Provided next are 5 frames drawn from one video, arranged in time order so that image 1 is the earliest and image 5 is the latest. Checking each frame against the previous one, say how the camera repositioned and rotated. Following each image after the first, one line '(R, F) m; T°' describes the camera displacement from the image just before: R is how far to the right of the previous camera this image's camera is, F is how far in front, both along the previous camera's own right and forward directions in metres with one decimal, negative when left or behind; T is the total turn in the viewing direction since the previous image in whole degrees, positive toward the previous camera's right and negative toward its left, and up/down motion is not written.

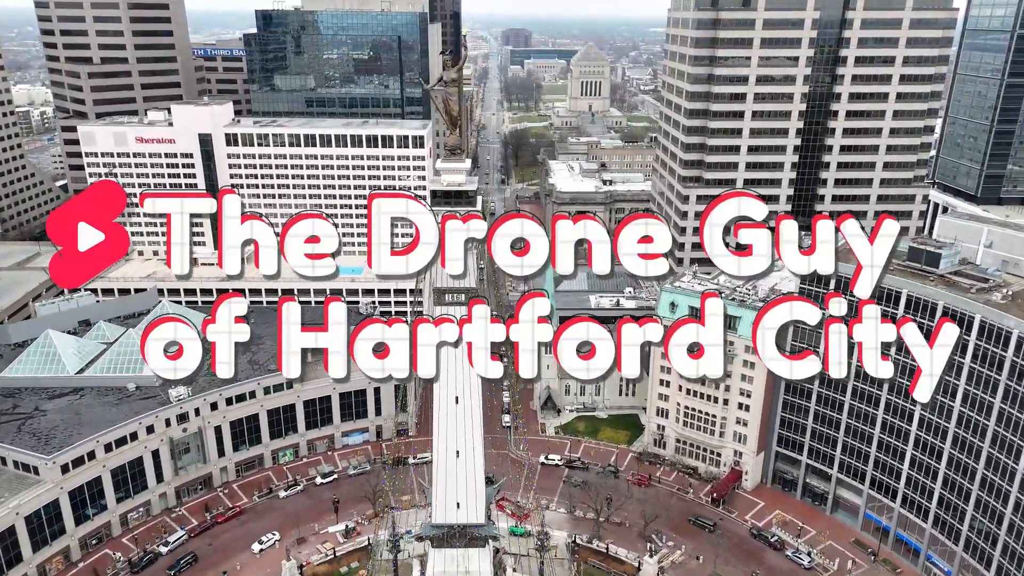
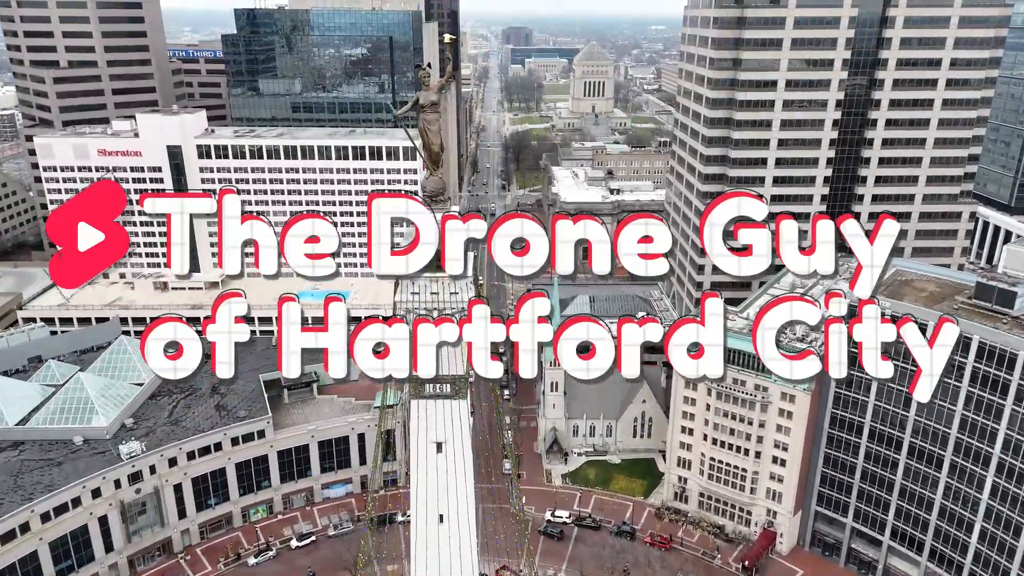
(0.0, +10.5) m; 0°
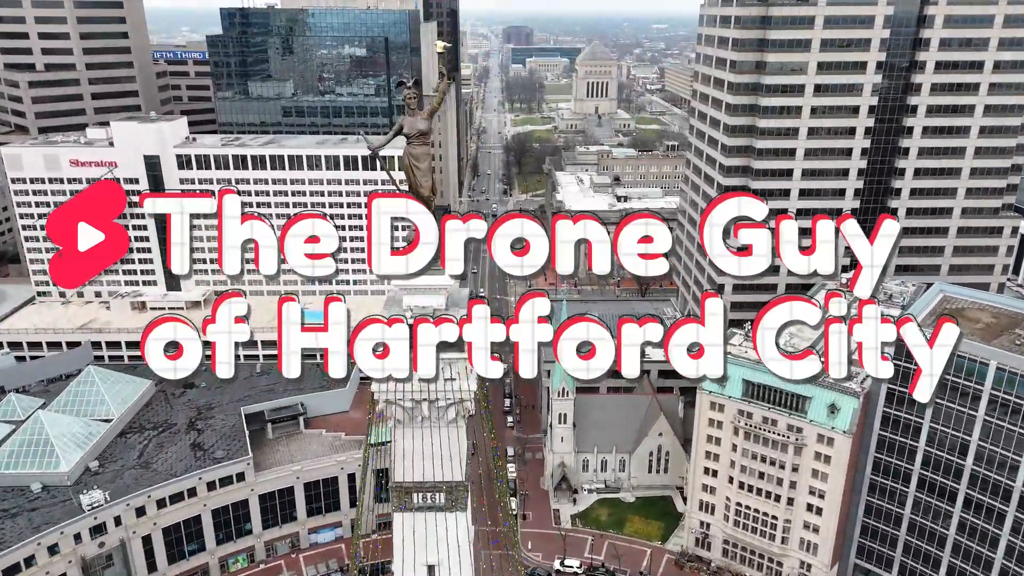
(-0.3, +7.3) m; 0°
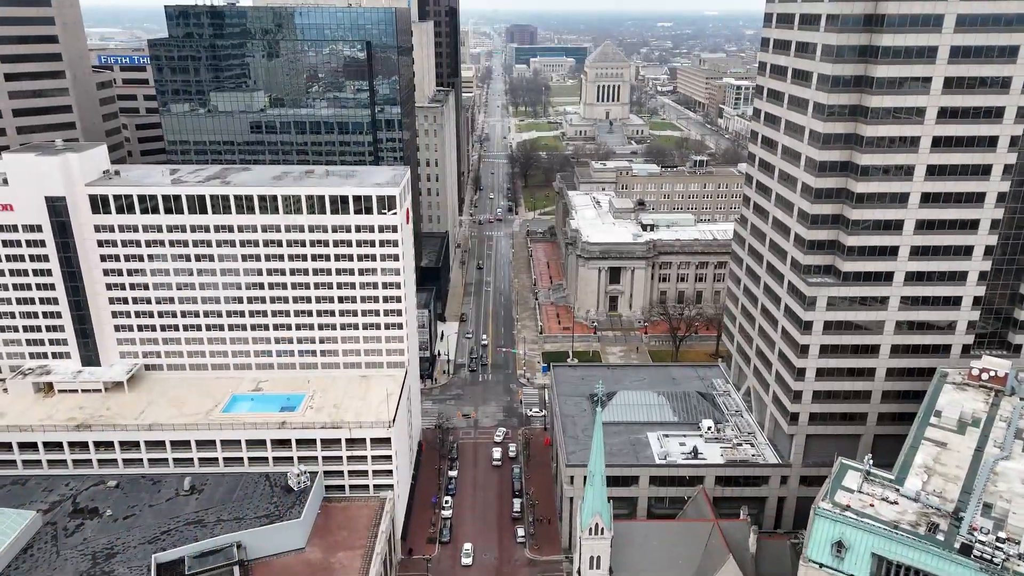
(-0.7, +21.7) m; 0°
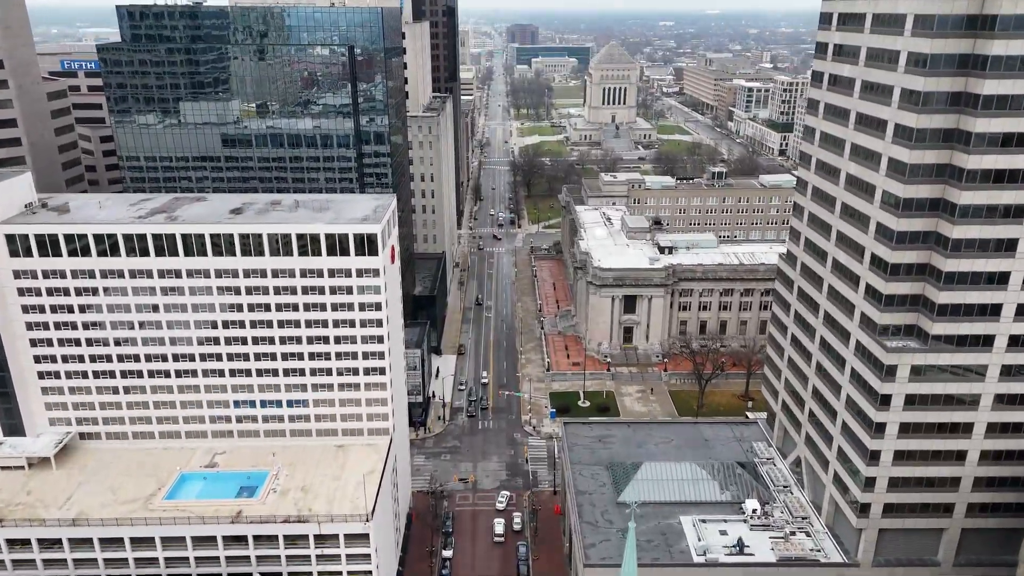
(-0.3, +12.8) m; 0°
